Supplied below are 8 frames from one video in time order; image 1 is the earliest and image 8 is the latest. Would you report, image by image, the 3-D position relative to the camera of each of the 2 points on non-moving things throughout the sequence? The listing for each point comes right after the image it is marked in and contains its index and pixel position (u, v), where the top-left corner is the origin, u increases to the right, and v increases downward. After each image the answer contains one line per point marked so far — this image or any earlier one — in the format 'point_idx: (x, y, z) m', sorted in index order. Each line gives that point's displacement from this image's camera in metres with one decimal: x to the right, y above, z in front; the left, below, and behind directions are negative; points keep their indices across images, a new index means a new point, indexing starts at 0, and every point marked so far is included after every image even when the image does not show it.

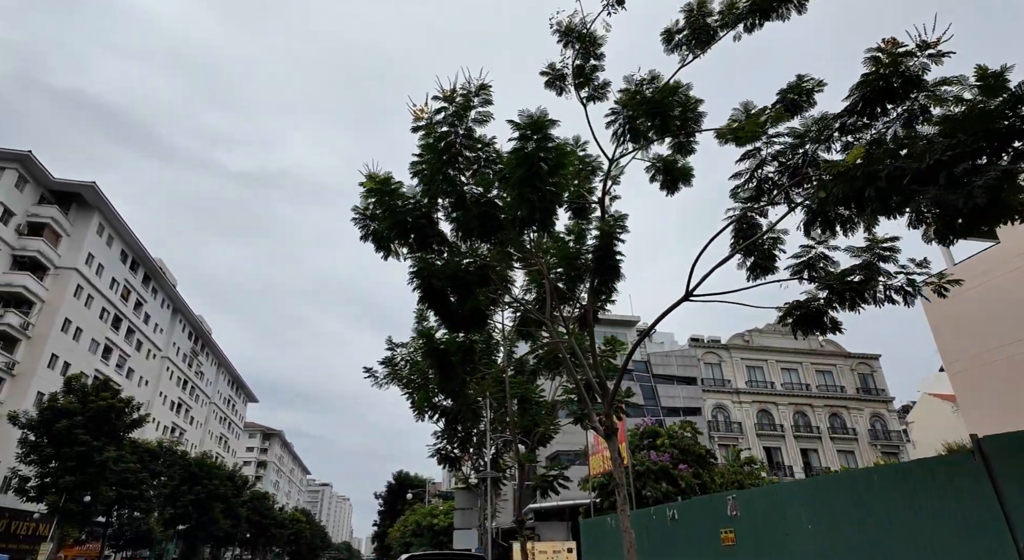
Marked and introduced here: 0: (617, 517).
0: (+3.0, -7.0, +17.6) m
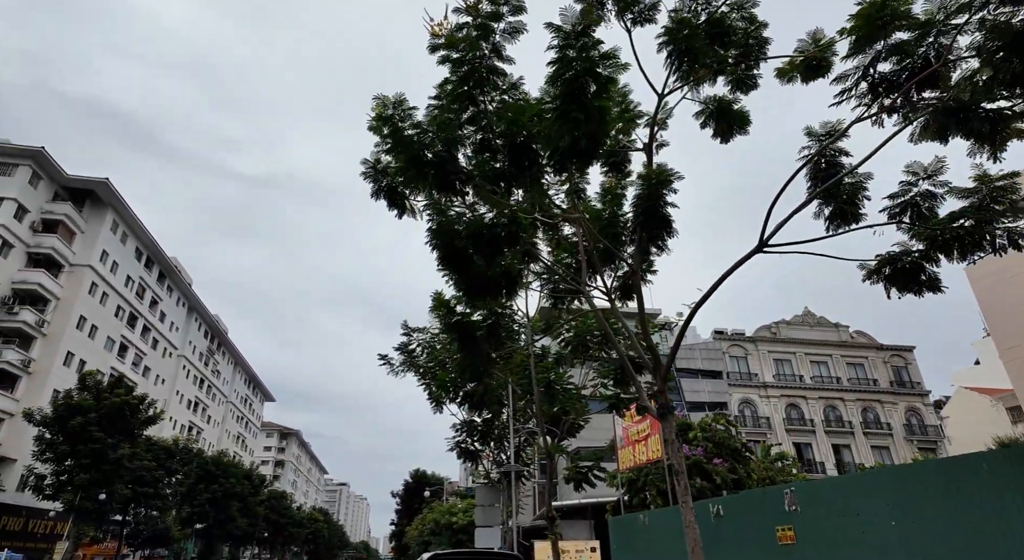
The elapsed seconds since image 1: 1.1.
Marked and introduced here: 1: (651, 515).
0: (+3.7, -6.4, +16.4) m
1: (+3.8, -6.3, +16.2) m
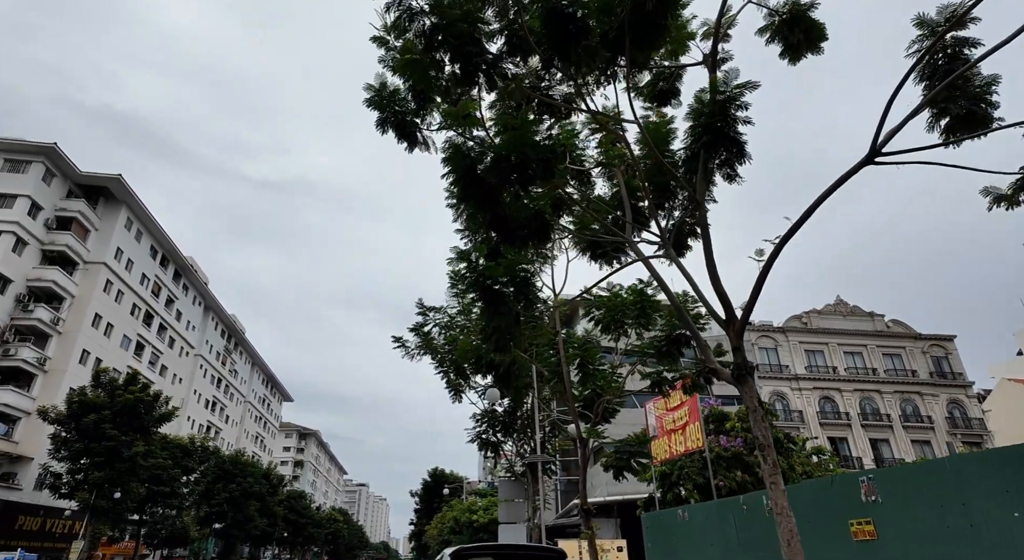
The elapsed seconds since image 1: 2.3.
0: (+4.4, -5.7, +15.0) m
1: (+4.4, -5.7, +14.8) m
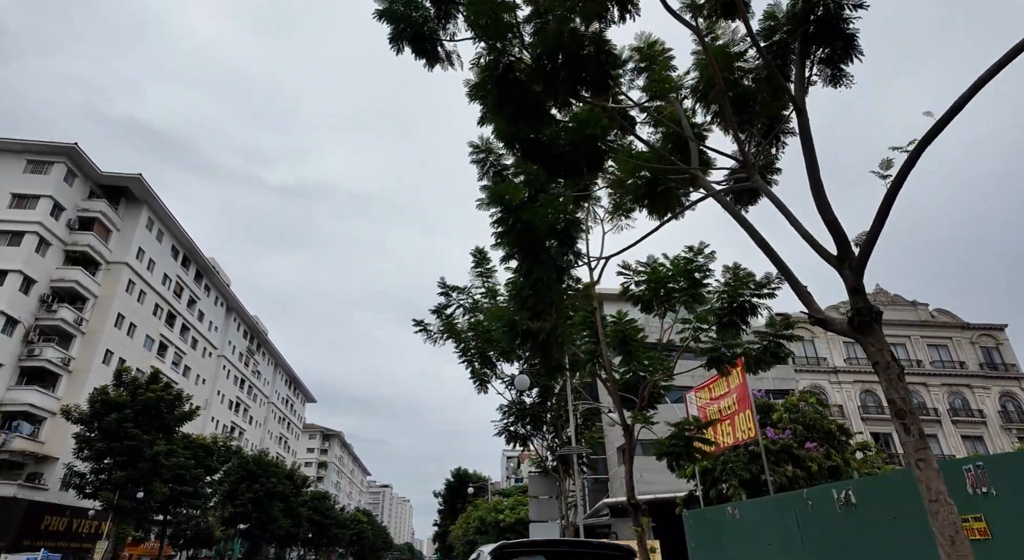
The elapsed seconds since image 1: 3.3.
0: (+5.2, -5.1, +13.7) m
1: (+5.2, -5.1, +13.4) m
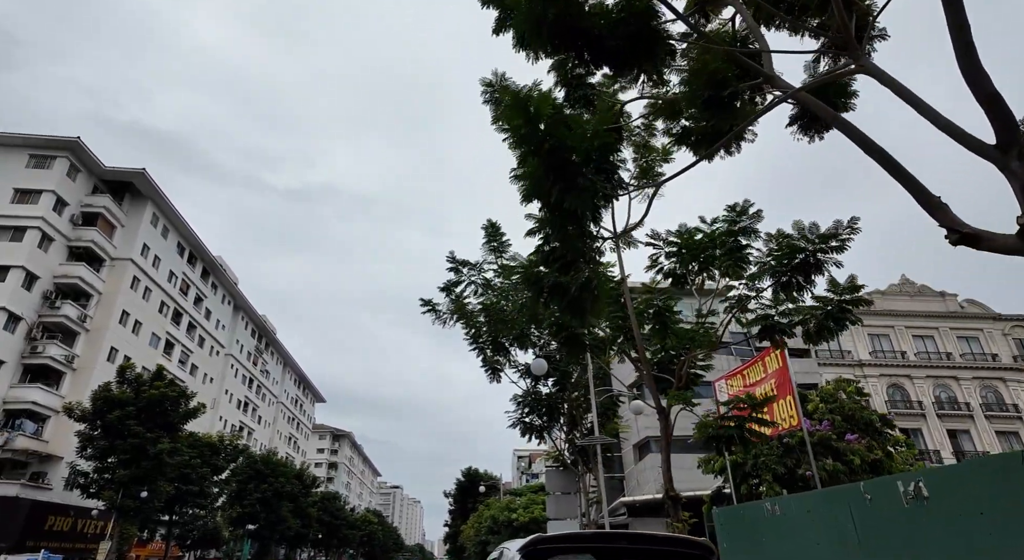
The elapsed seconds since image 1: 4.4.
0: (+5.5, -4.6, +12.4) m
1: (+5.6, -4.5, +12.2) m
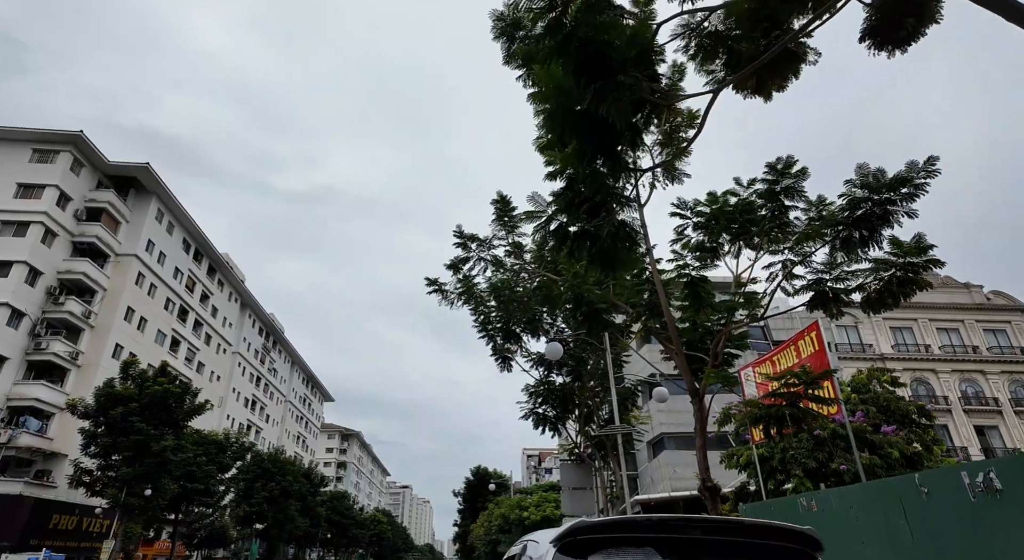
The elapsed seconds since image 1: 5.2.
0: (+5.8, -4.1, +11.4) m
1: (+5.8, -4.0, +11.1) m
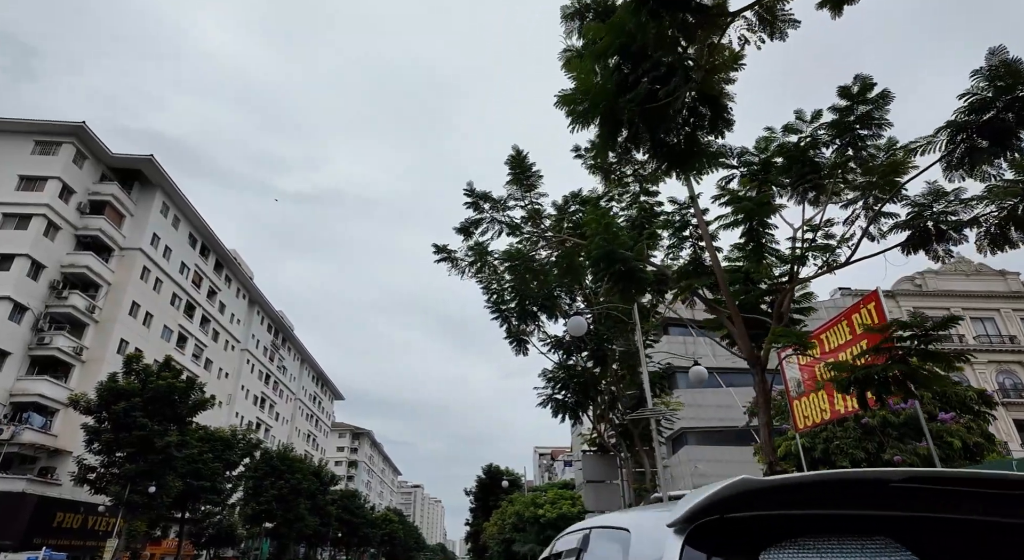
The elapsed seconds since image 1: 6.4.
0: (+6.1, -3.5, +10.0) m
1: (+6.1, -3.4, +9.7) m
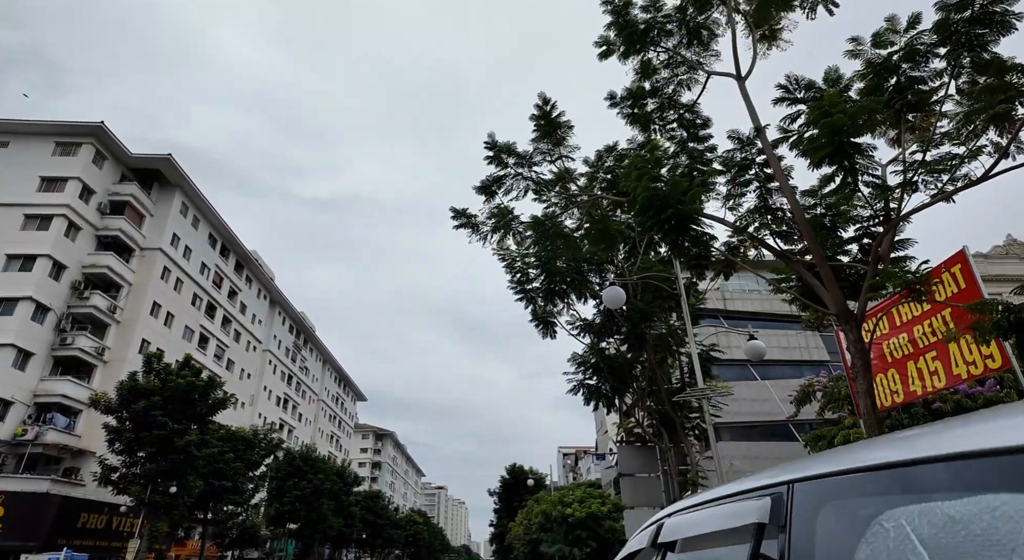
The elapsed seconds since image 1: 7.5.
0: (+6.6, -2.9, +8.6) m
1: (+6.6, -2.8, +8.4) m
